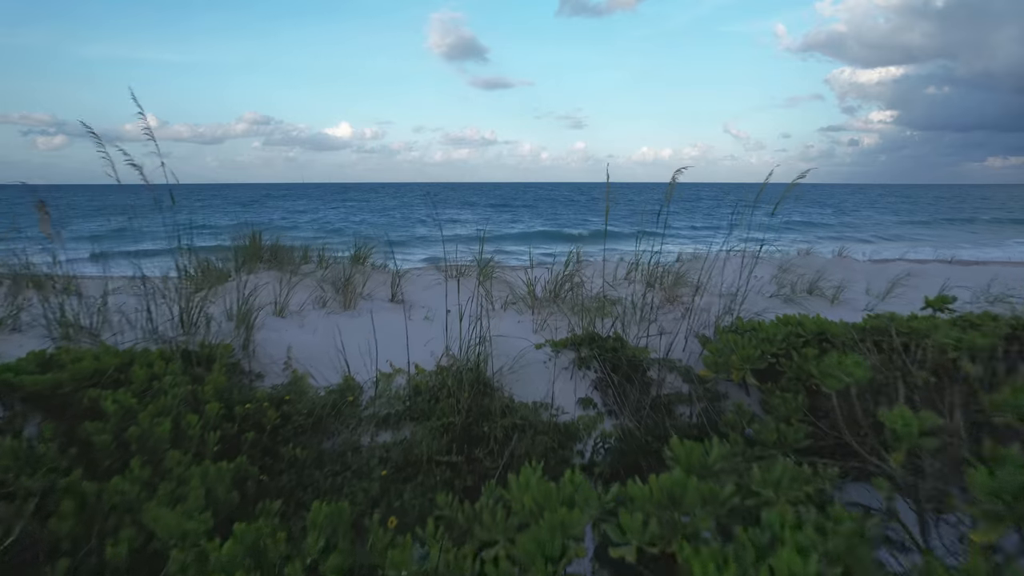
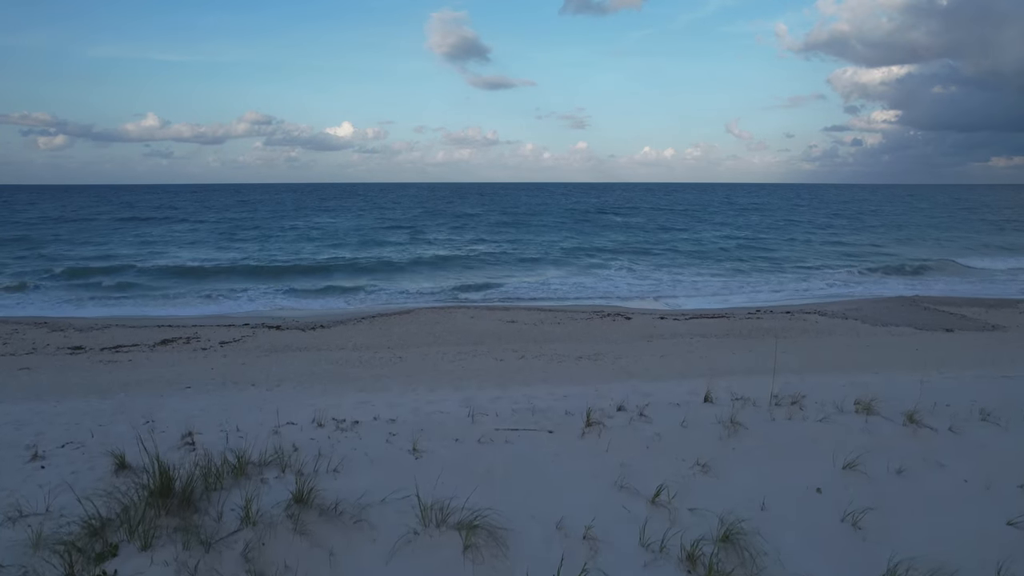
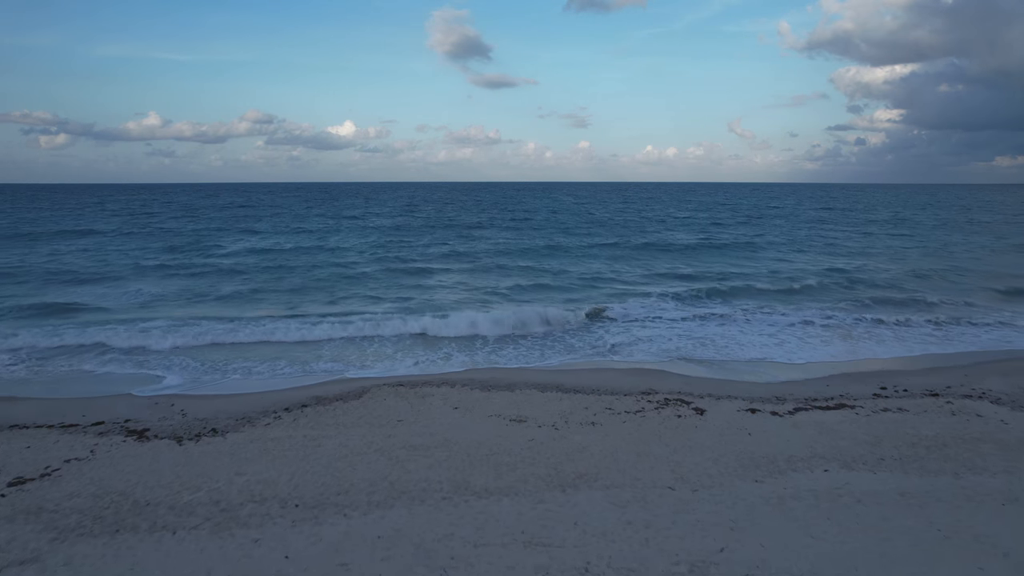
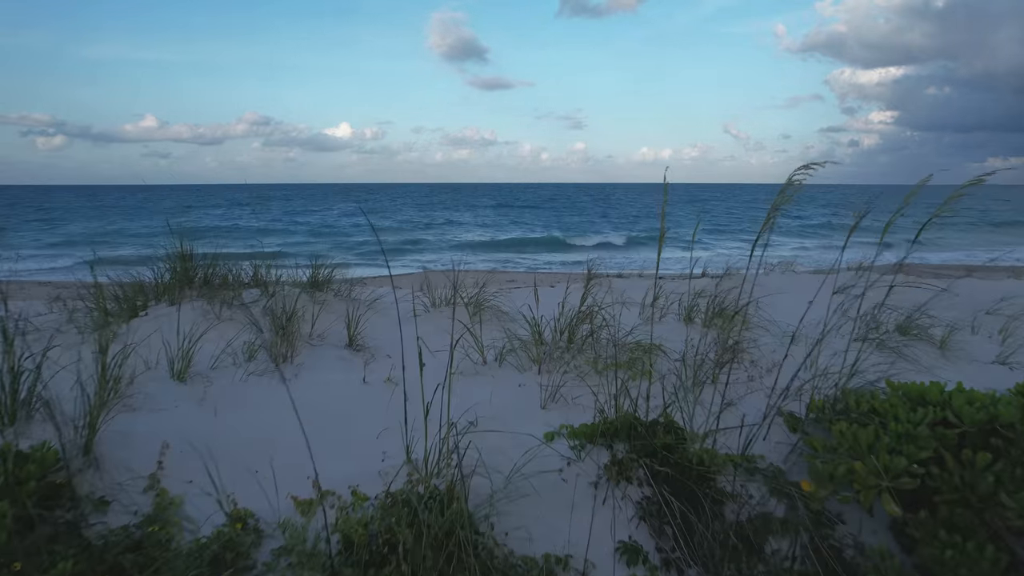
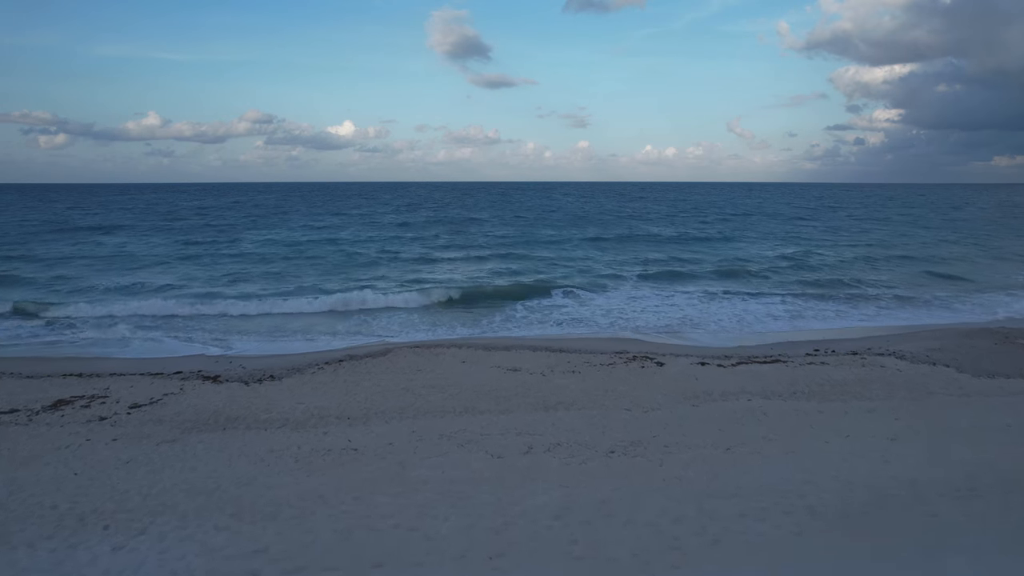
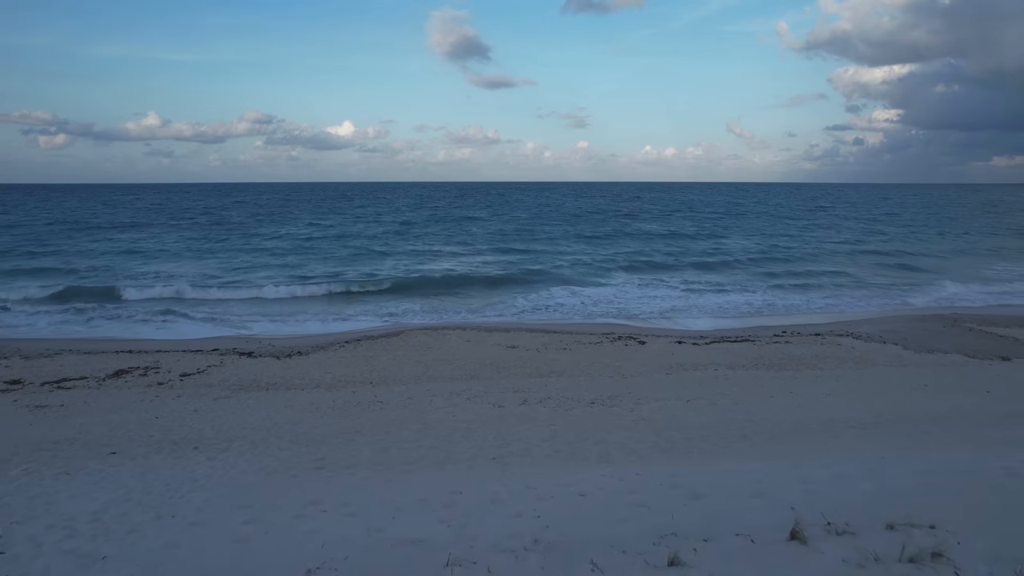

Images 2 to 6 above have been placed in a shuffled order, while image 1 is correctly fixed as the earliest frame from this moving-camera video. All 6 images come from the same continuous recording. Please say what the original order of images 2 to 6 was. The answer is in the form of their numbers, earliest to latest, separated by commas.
4, 2, 6, 5, 3
